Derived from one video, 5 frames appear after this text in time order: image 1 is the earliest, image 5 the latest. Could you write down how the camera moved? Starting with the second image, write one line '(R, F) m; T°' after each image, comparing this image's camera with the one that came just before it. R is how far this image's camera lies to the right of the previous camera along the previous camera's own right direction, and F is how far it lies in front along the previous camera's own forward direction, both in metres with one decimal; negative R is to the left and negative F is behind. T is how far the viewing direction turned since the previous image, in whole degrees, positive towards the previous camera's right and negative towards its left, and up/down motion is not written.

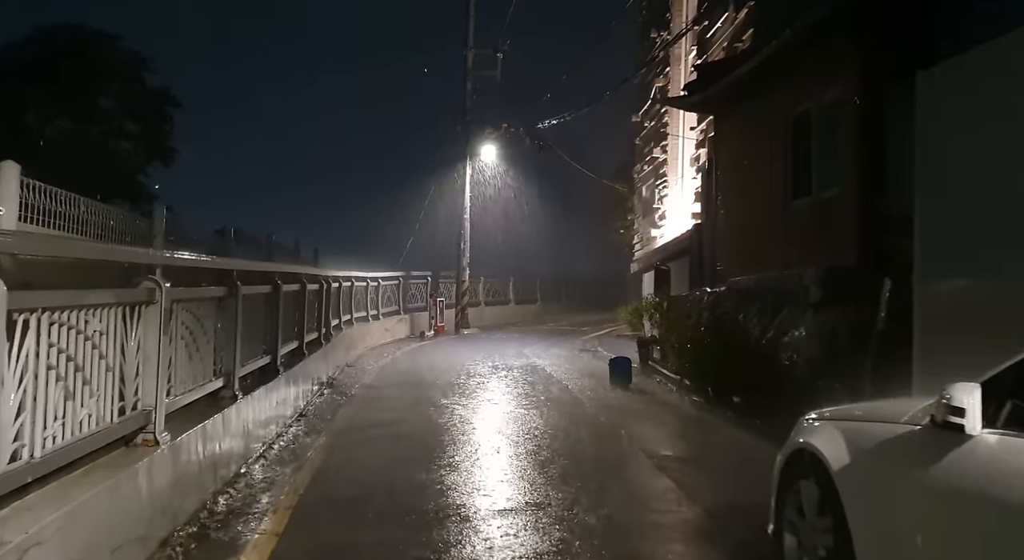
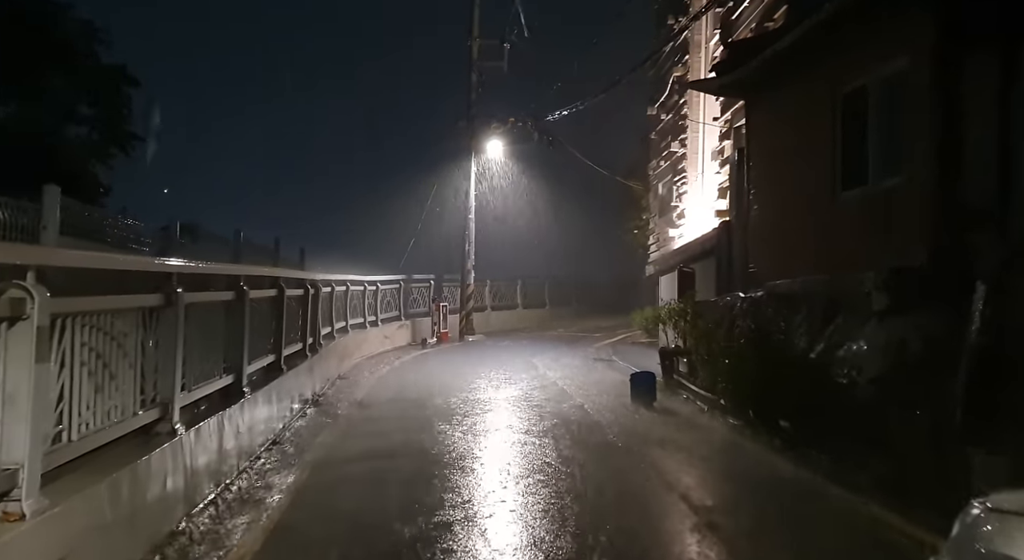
(0.0, +1.4) m; -1°
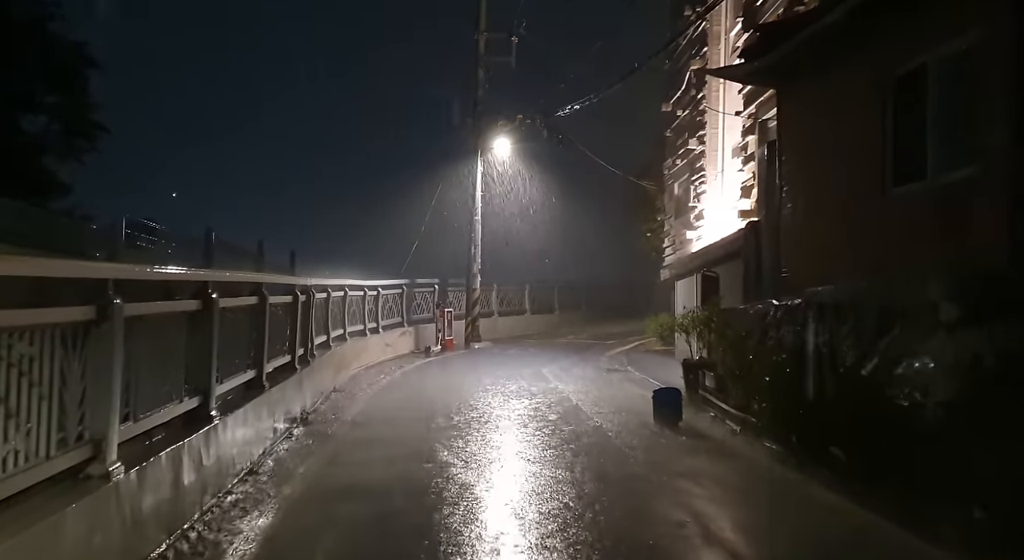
(0.0, +1.1) m; -1°
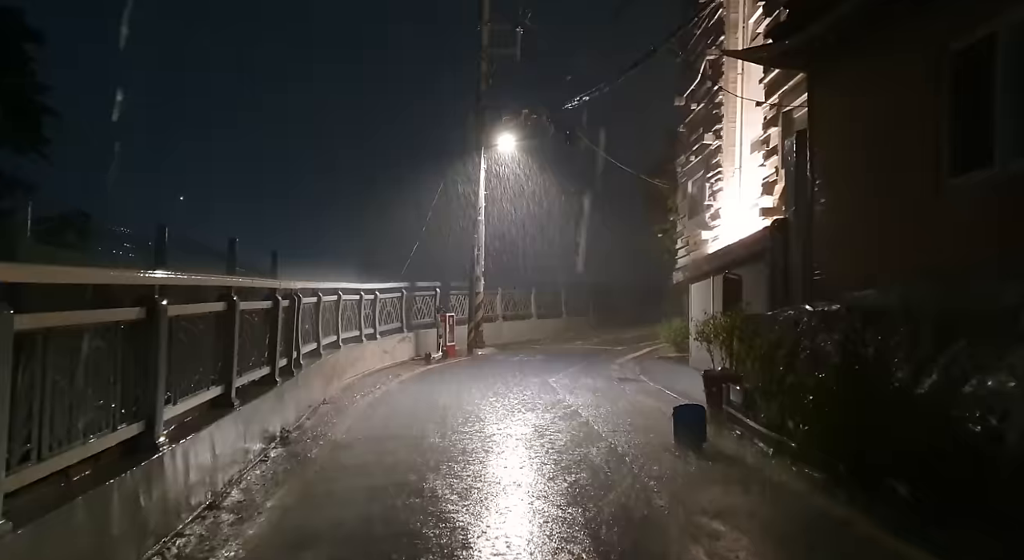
(0.0, +1.0) m; -1°
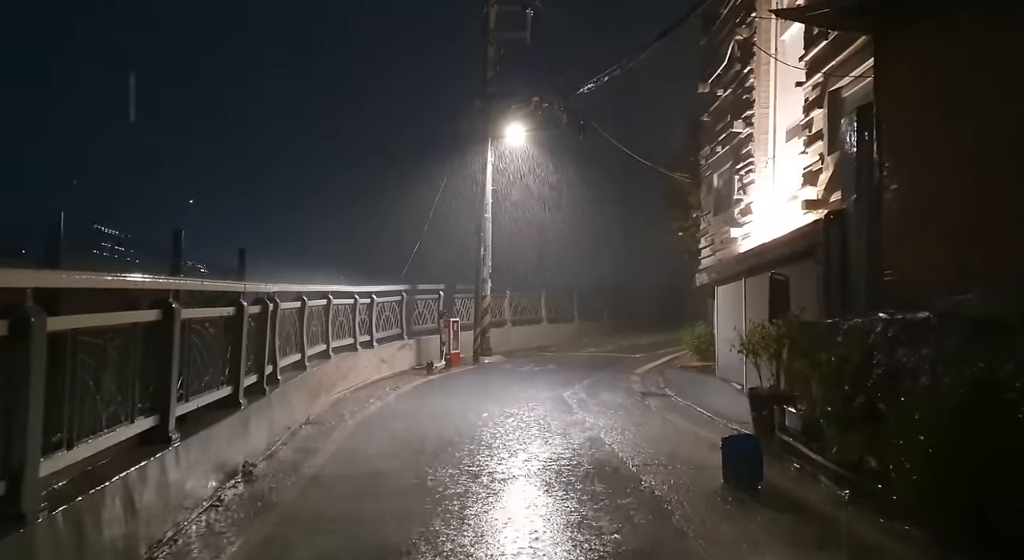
(0.0, +1.6) m; -1°
